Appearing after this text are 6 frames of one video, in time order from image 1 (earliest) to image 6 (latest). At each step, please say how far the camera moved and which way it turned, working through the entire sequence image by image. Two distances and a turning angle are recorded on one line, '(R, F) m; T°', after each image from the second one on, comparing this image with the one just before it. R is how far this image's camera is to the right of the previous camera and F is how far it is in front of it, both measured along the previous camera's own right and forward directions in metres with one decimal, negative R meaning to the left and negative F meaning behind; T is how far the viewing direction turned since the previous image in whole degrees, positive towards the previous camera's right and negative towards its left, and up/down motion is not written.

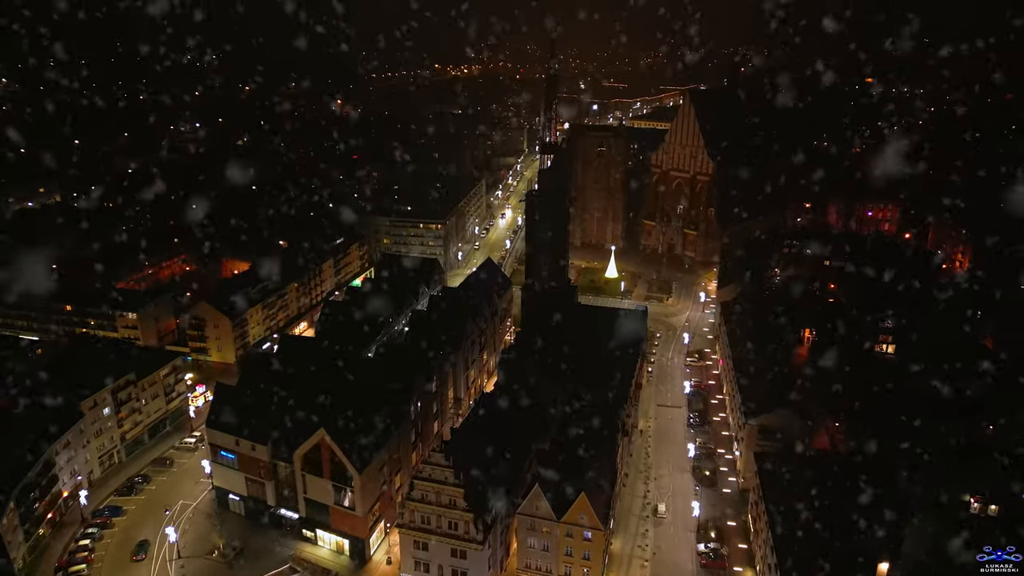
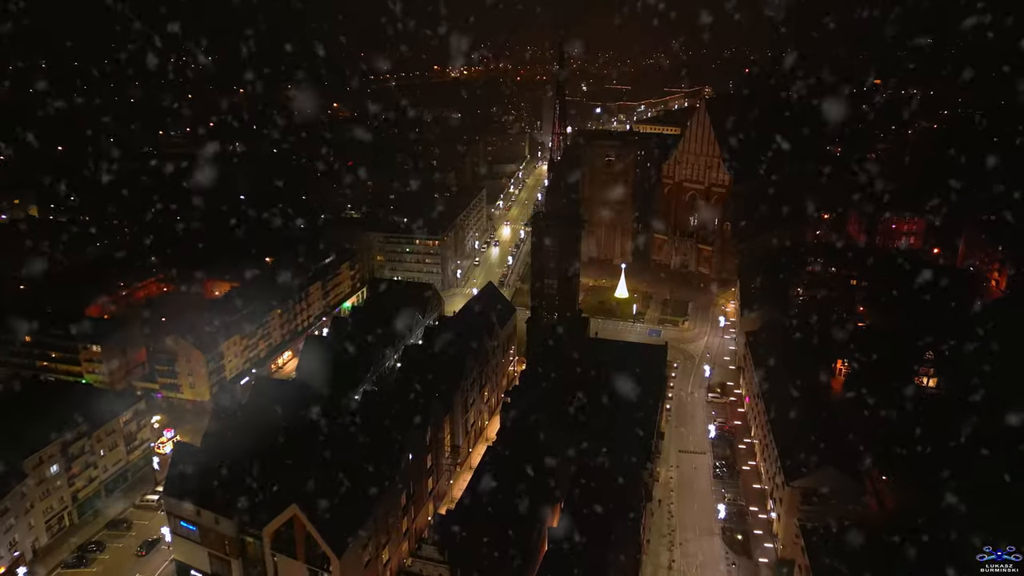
(-0.1, +2.9) m; 0°
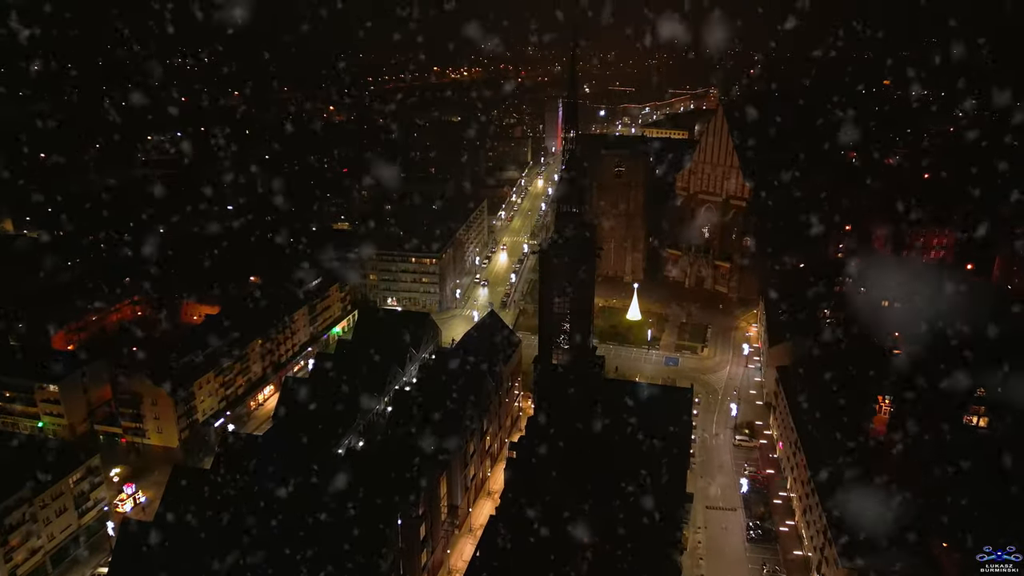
(-0.1, +2.9) m; 0°
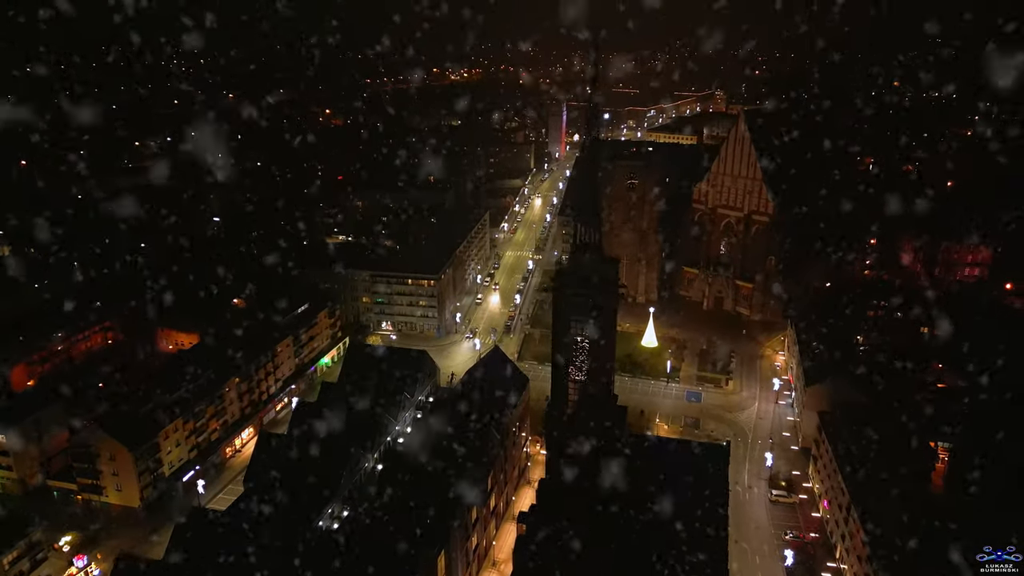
(-0.2, +2.9) m; 0°
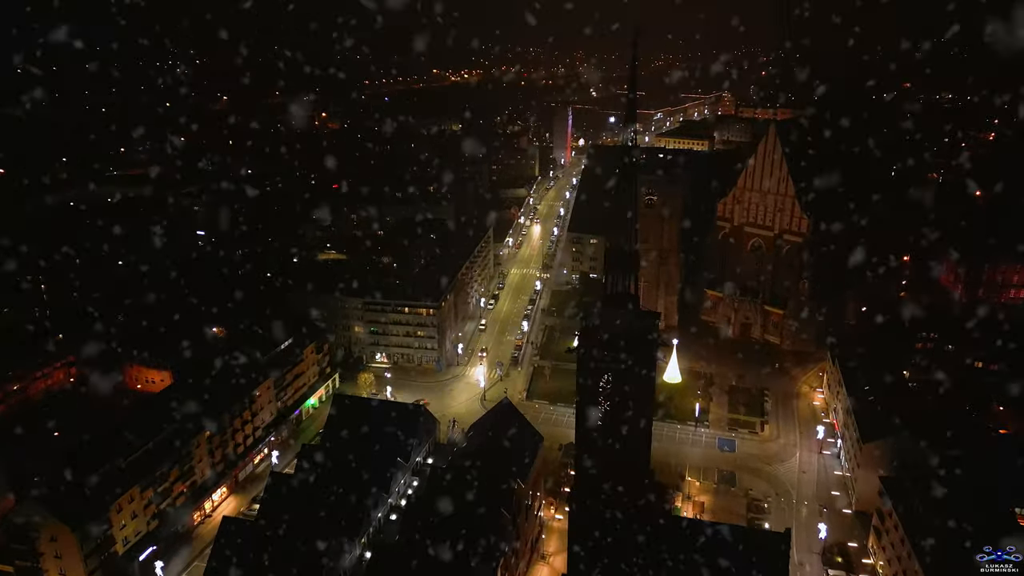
(-0.3, +3.2) m; 0°
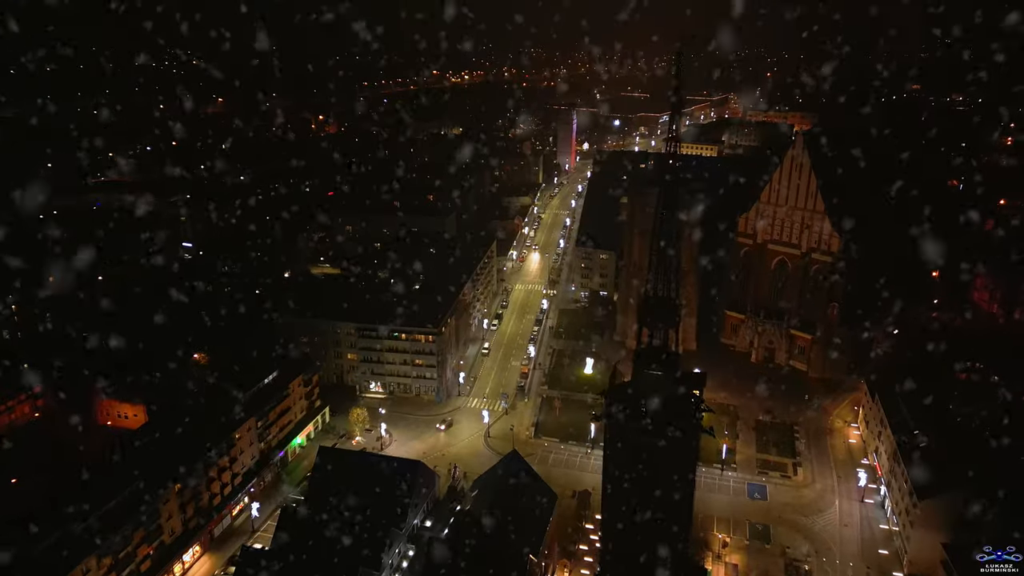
(-0.3, +2.4) m; 0°
